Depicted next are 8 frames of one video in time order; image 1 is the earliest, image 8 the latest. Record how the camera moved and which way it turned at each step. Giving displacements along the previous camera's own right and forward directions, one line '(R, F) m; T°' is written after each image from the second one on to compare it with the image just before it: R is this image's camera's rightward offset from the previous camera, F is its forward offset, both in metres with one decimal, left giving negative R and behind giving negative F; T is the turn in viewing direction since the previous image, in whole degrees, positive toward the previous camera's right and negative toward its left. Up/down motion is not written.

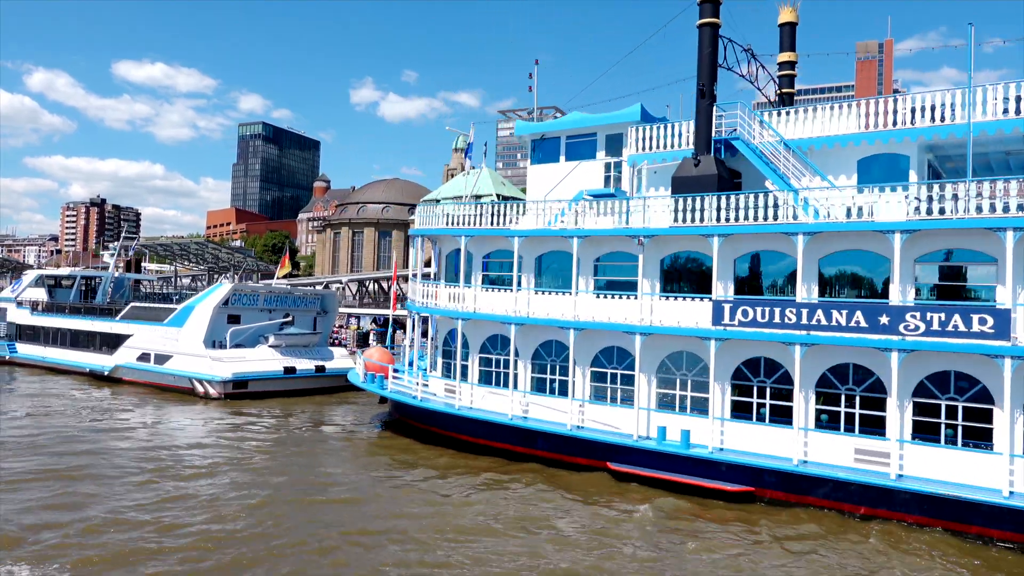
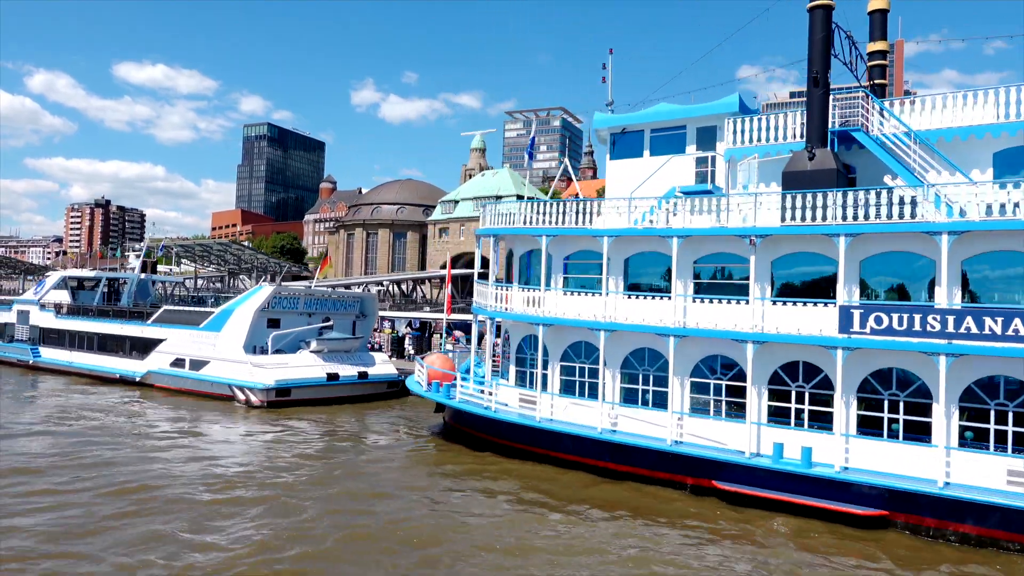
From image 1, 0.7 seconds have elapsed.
(-1.5, +1.0) m; 0°
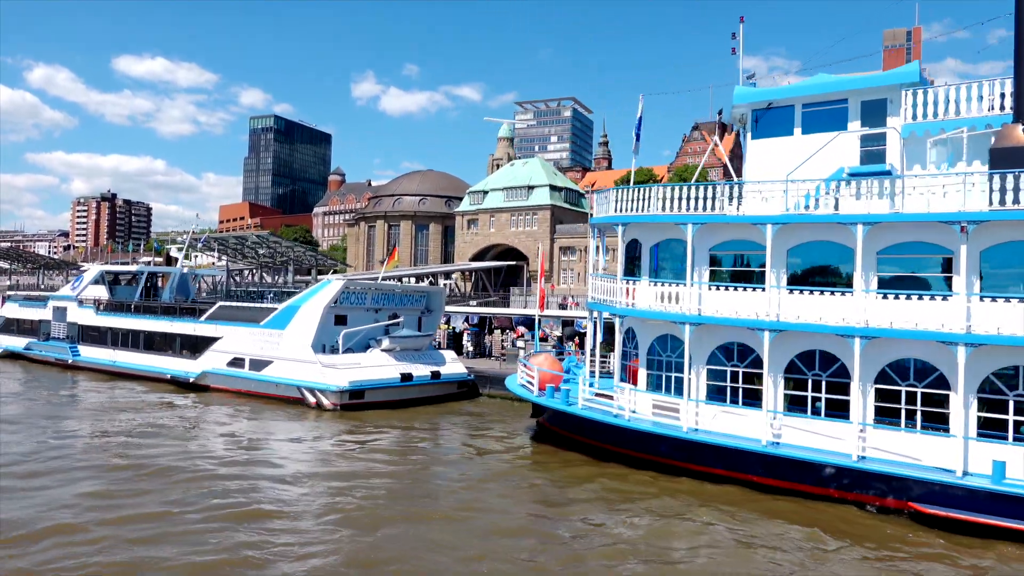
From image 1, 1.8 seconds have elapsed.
(-2.2, +1.6) m; 0°
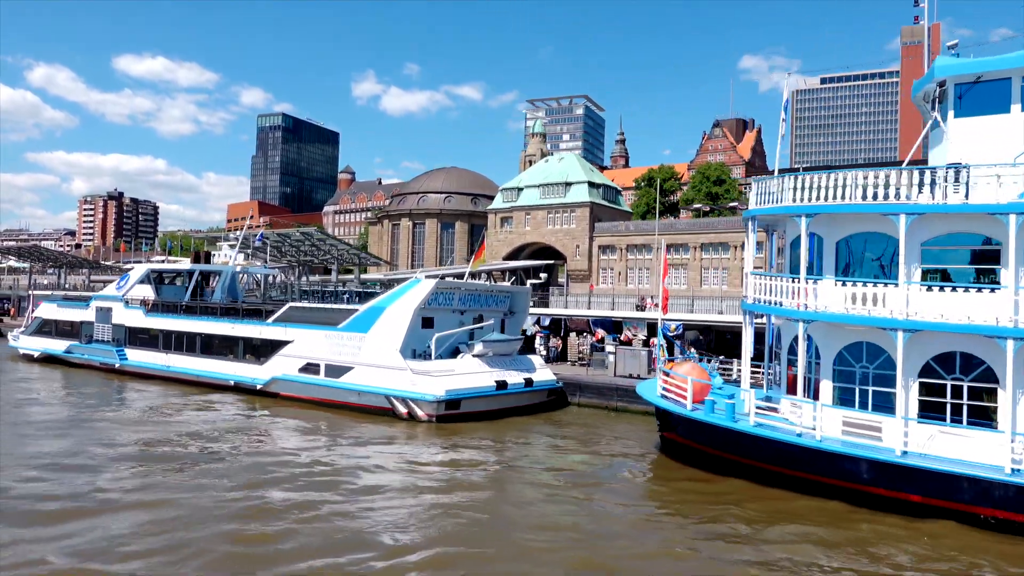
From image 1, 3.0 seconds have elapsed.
(-2.5, +1.8) m; 0°
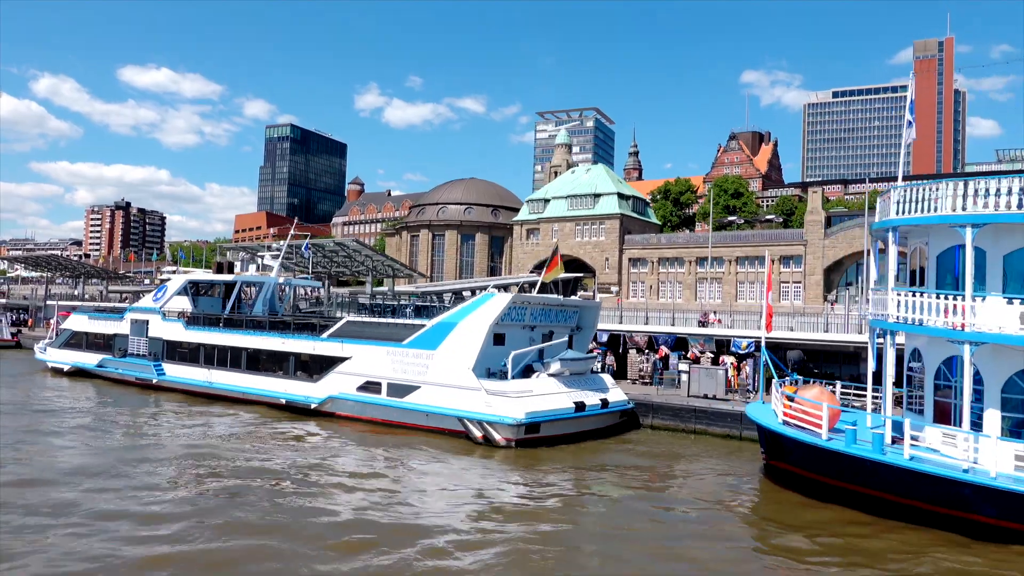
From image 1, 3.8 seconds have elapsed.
(-1.8, +1.2) m; 0°
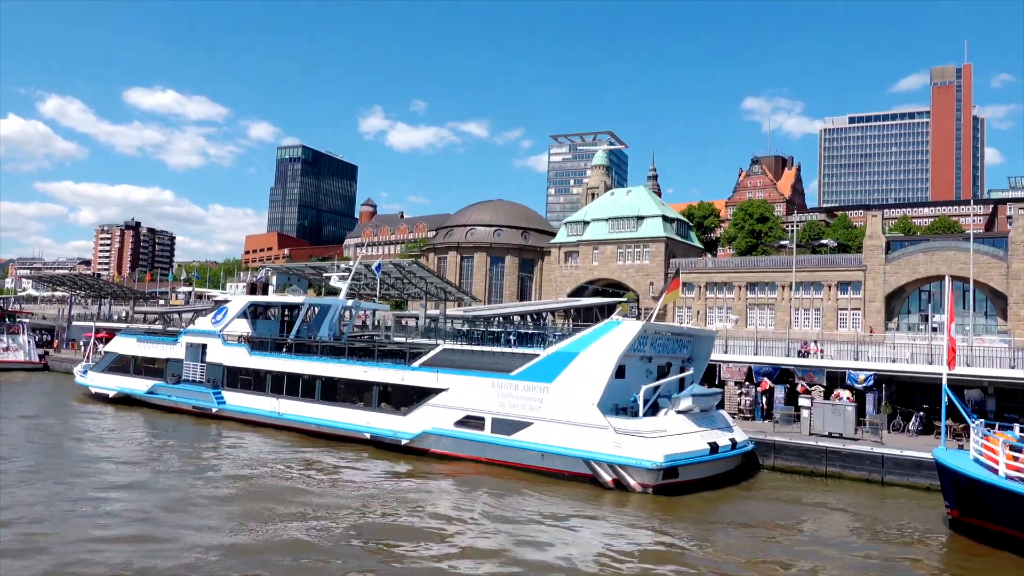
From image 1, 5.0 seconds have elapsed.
(-2.6, +1.8) m; 0°
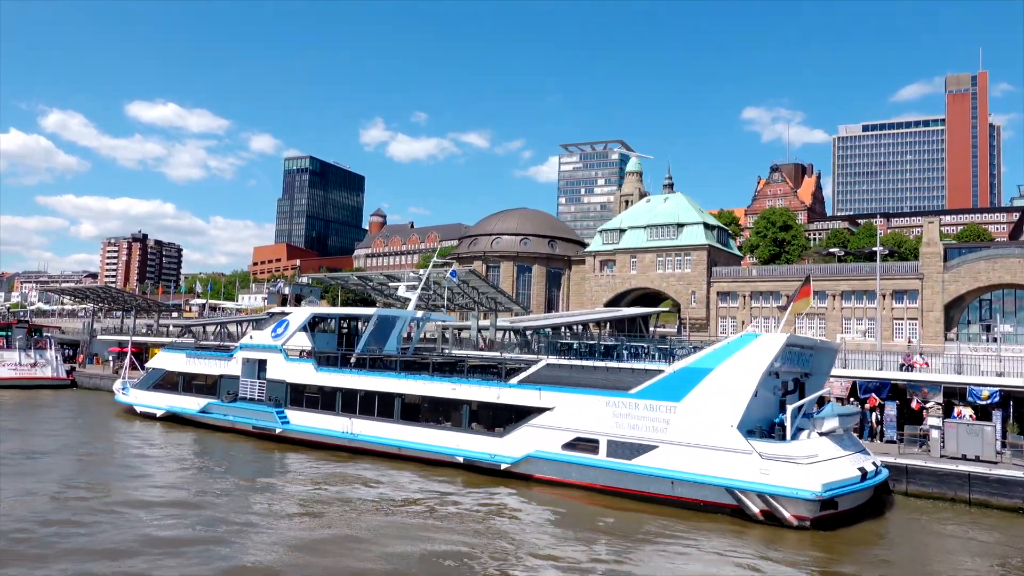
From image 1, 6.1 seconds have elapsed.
(-2.3, +1.6) m; 0°
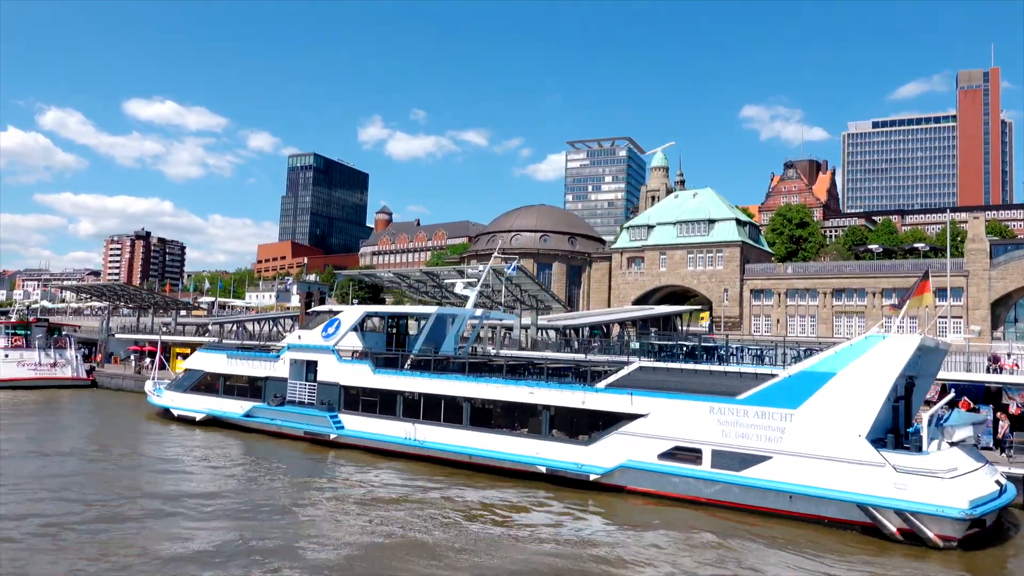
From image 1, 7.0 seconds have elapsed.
(-1.8, +1.2) m; 0°
